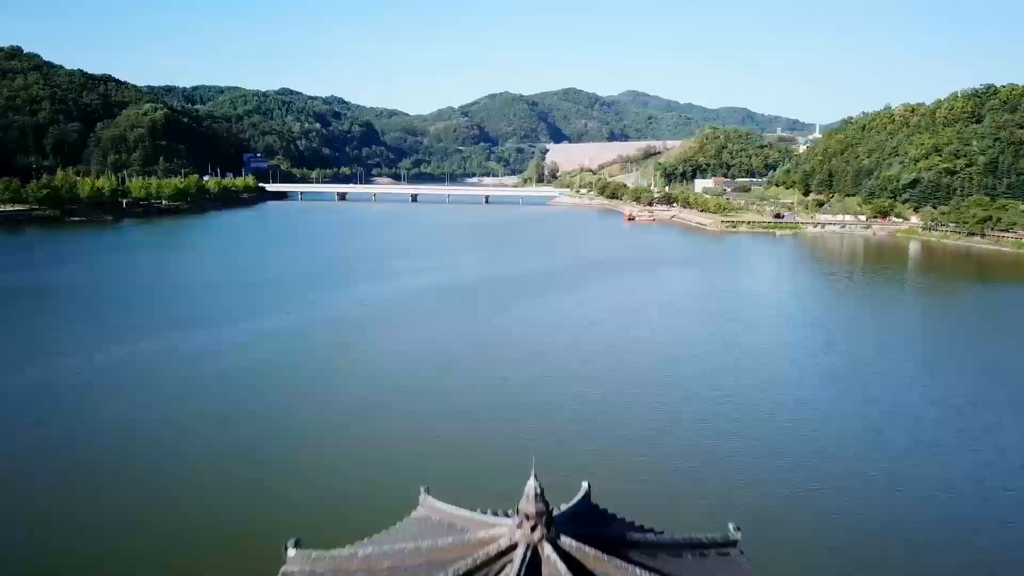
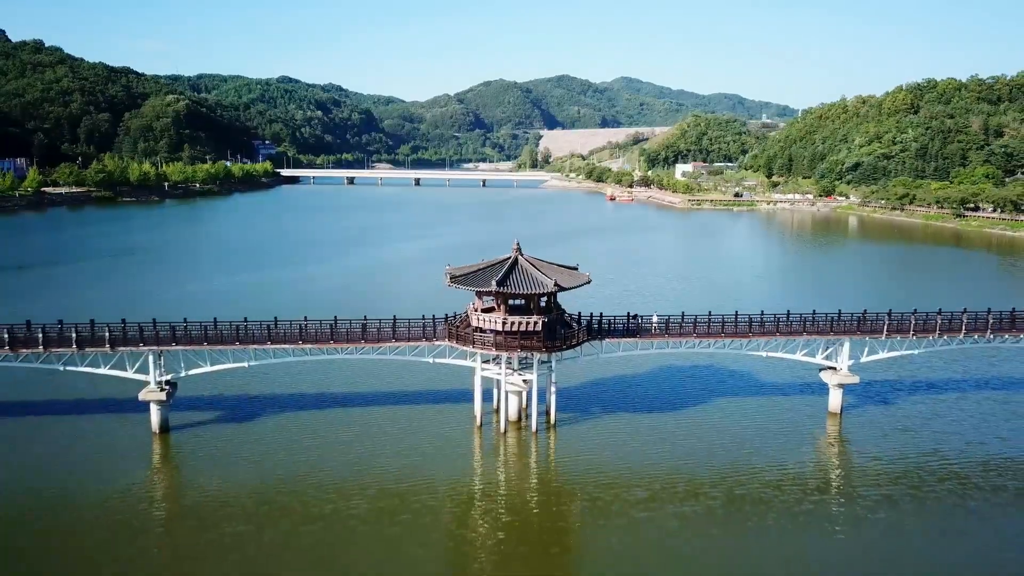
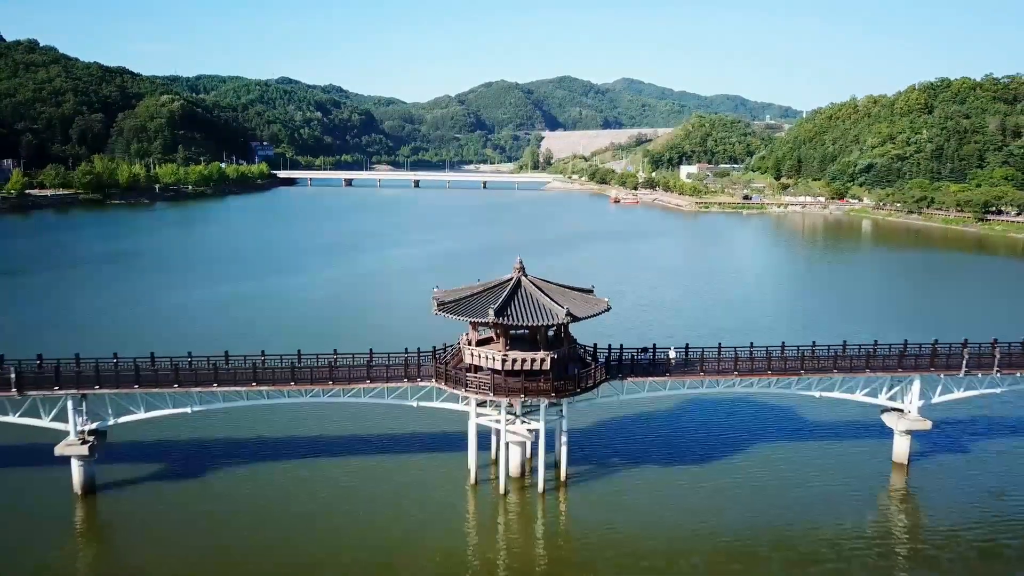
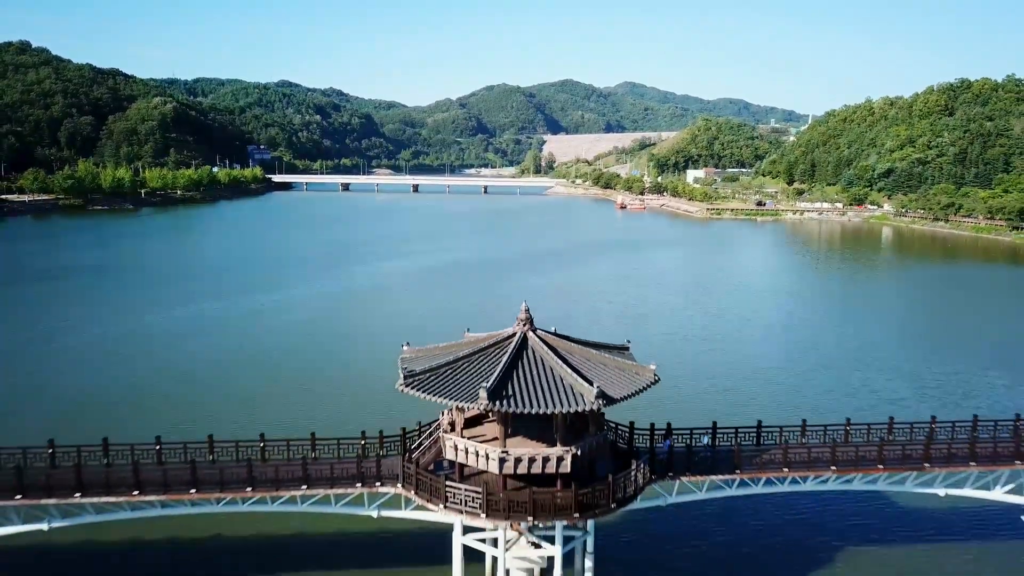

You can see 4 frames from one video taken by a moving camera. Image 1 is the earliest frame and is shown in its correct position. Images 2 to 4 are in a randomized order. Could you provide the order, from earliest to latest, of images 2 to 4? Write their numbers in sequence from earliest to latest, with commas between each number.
4, 3, 2
